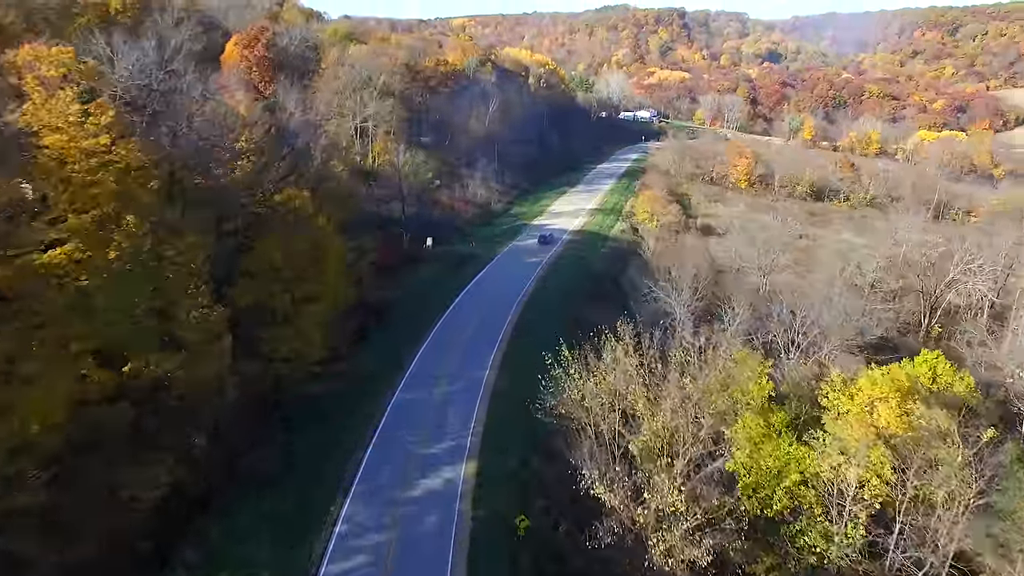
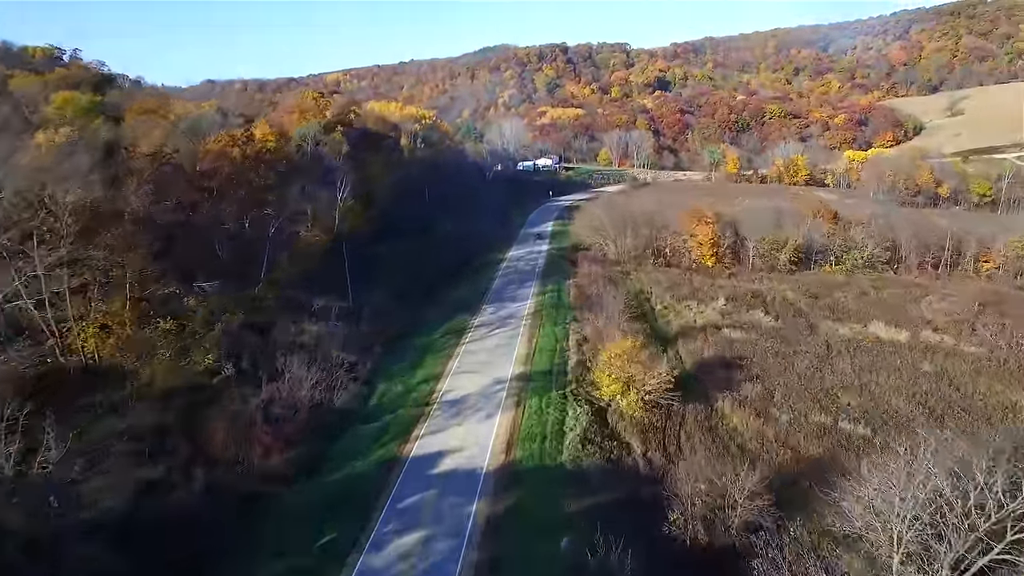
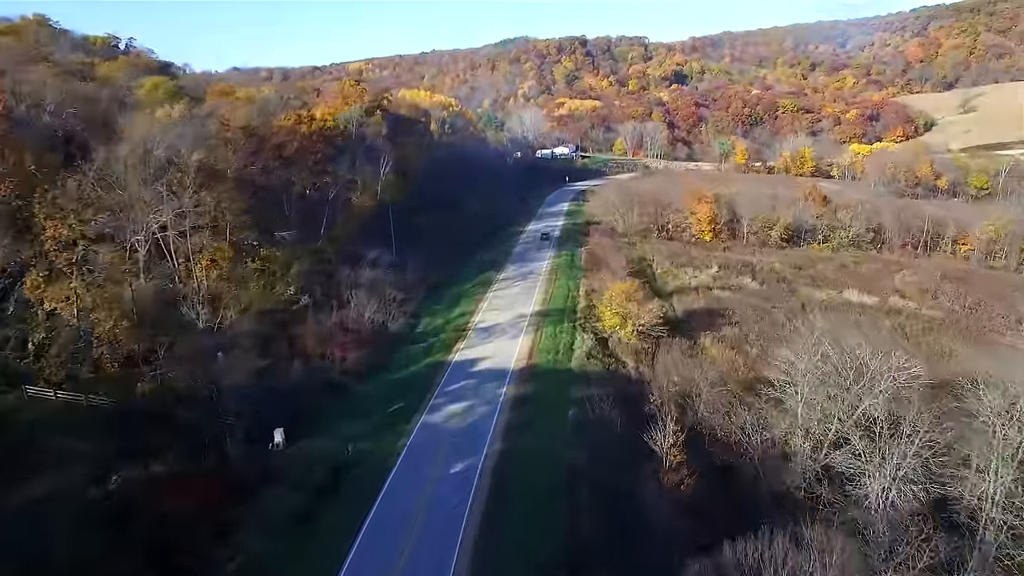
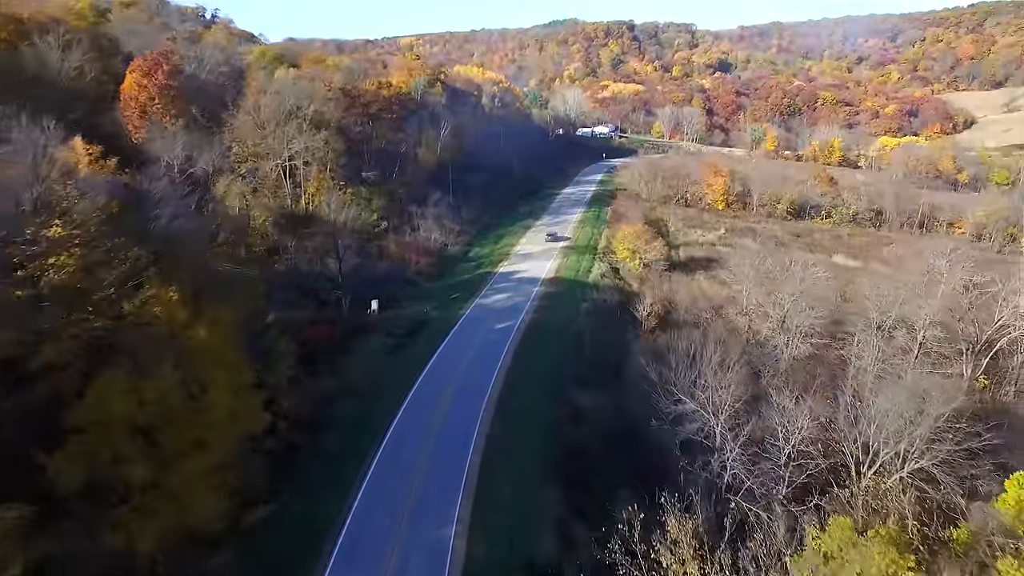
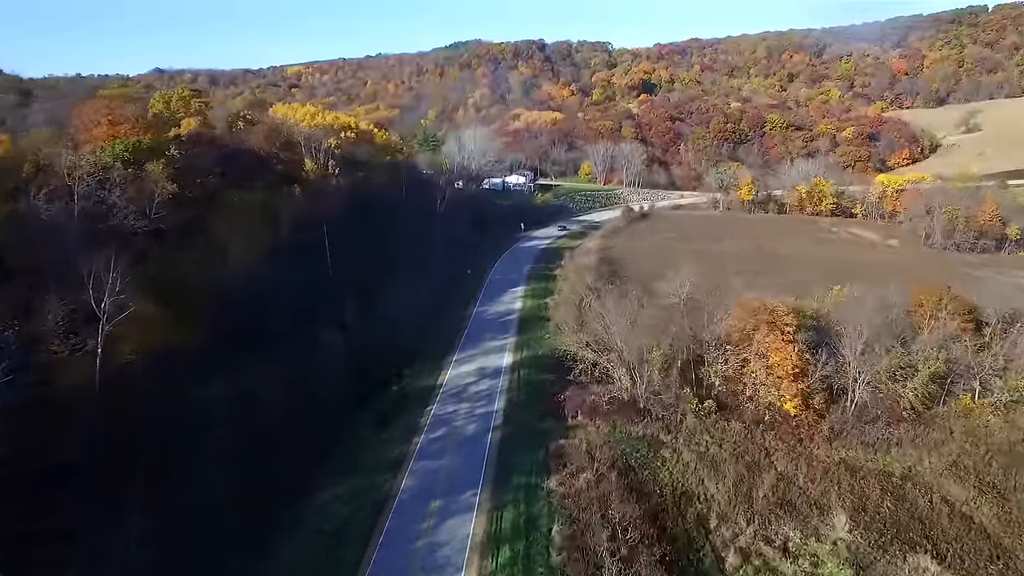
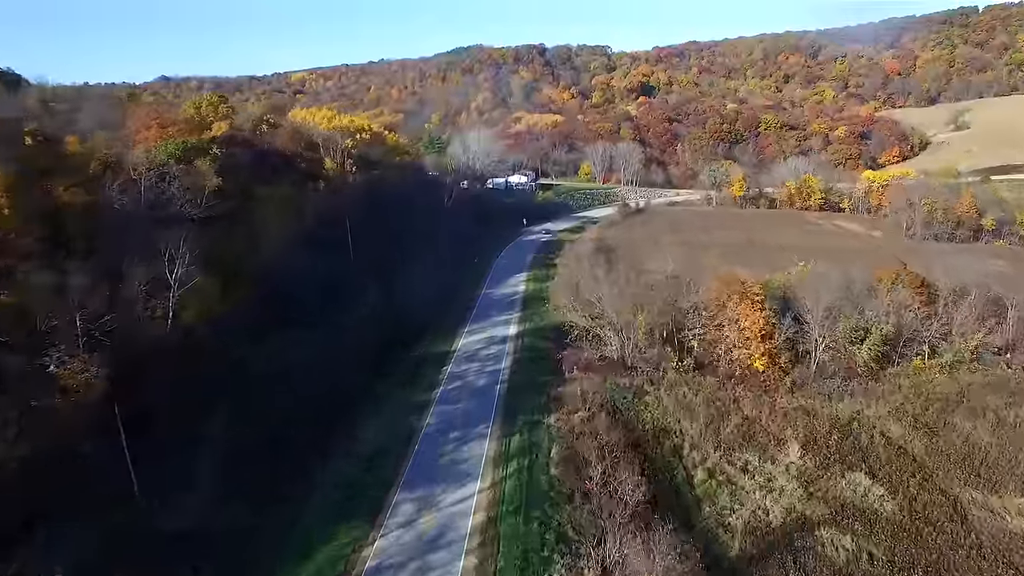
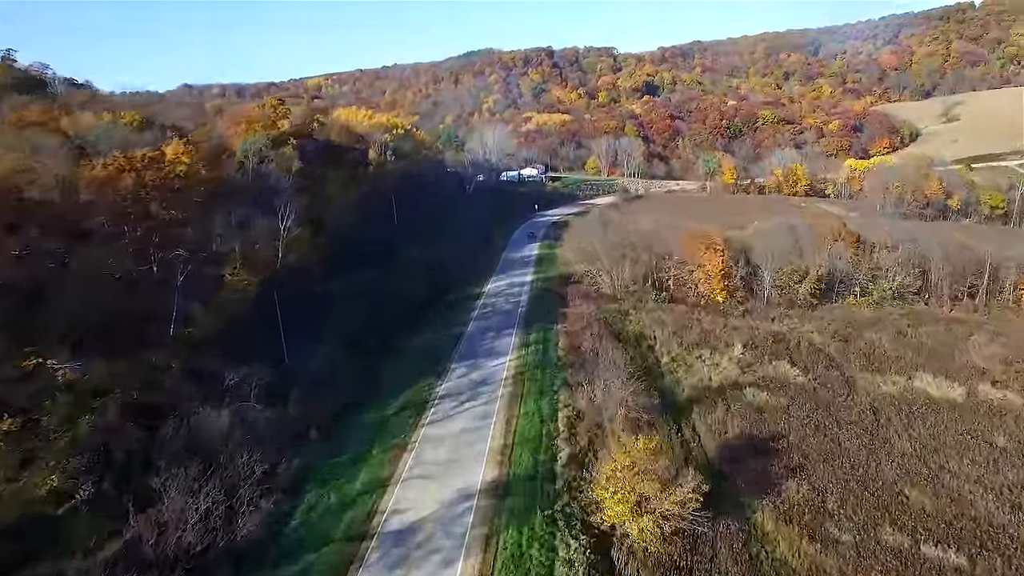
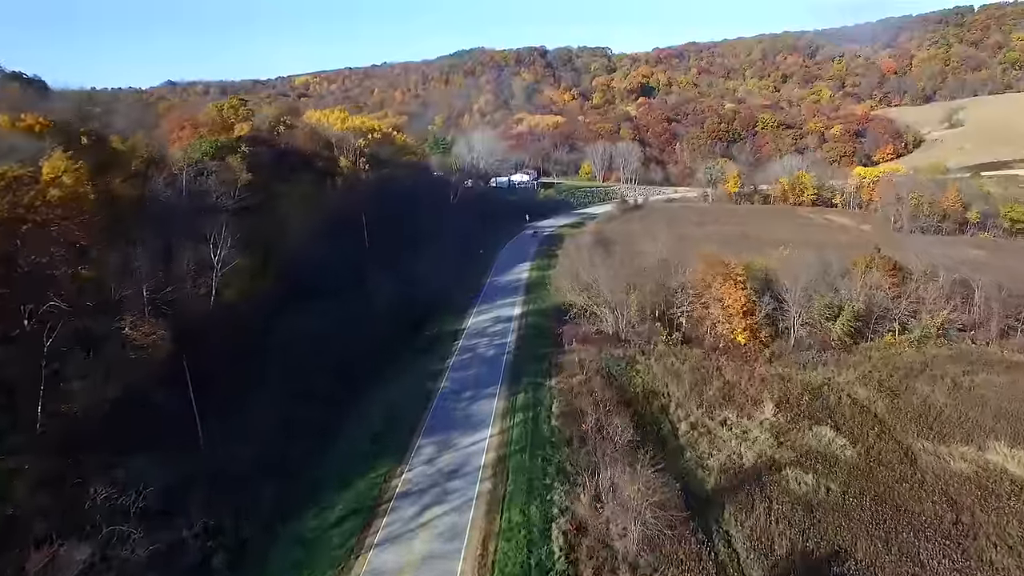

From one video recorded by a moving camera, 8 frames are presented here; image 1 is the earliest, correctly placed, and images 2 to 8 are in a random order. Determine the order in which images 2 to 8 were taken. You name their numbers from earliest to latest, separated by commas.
4, 3, 2, 7, 8, 6, 5
